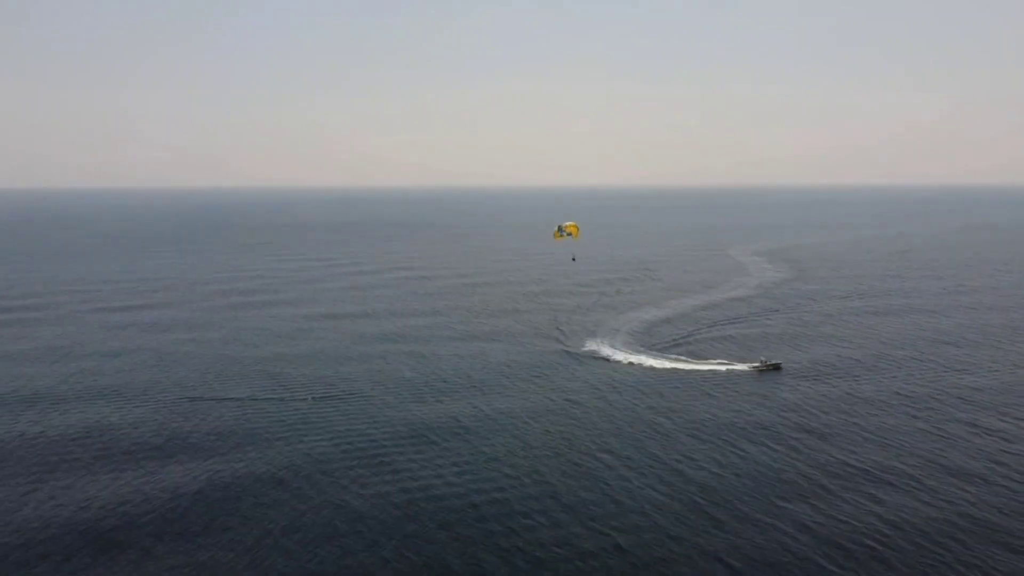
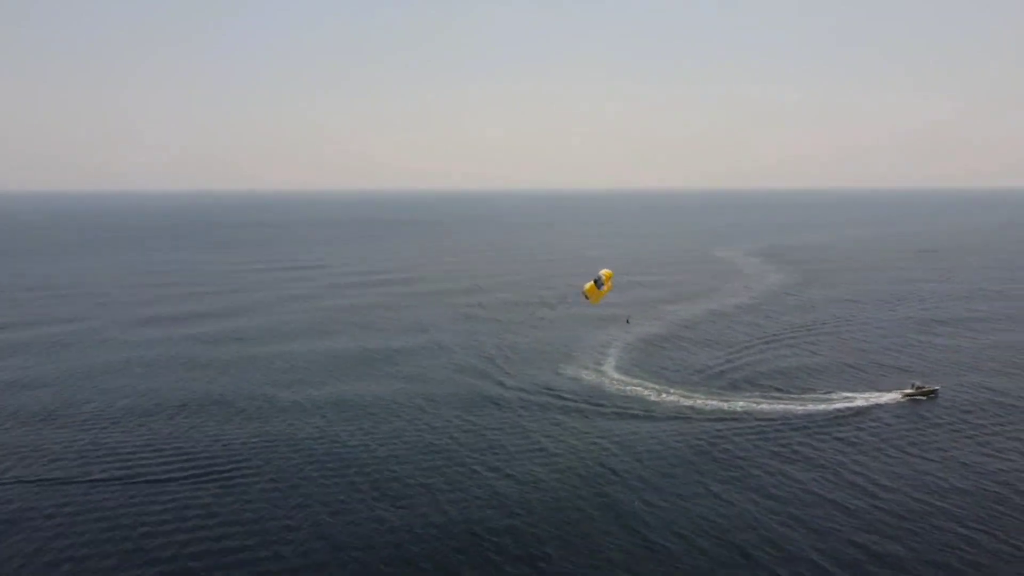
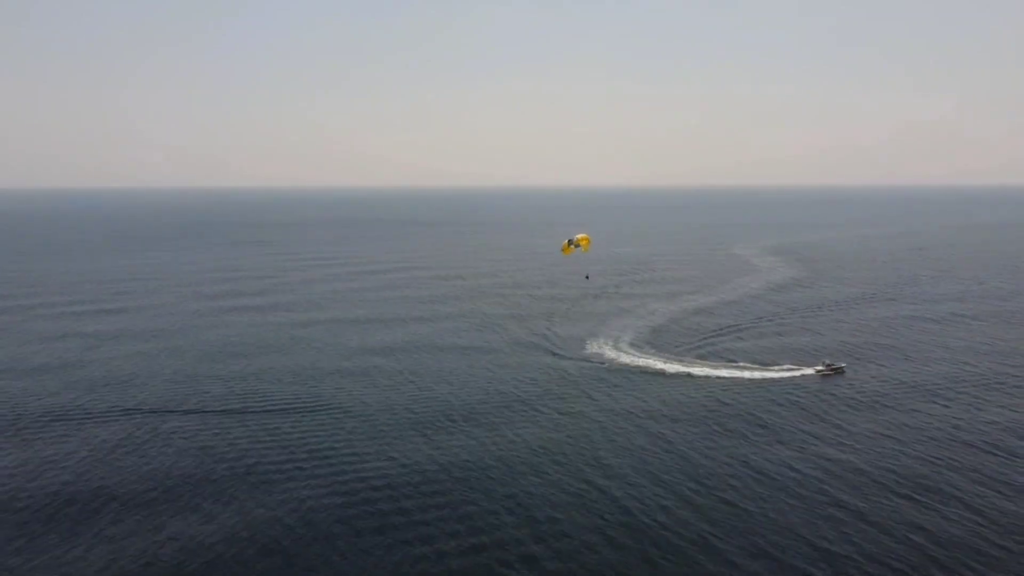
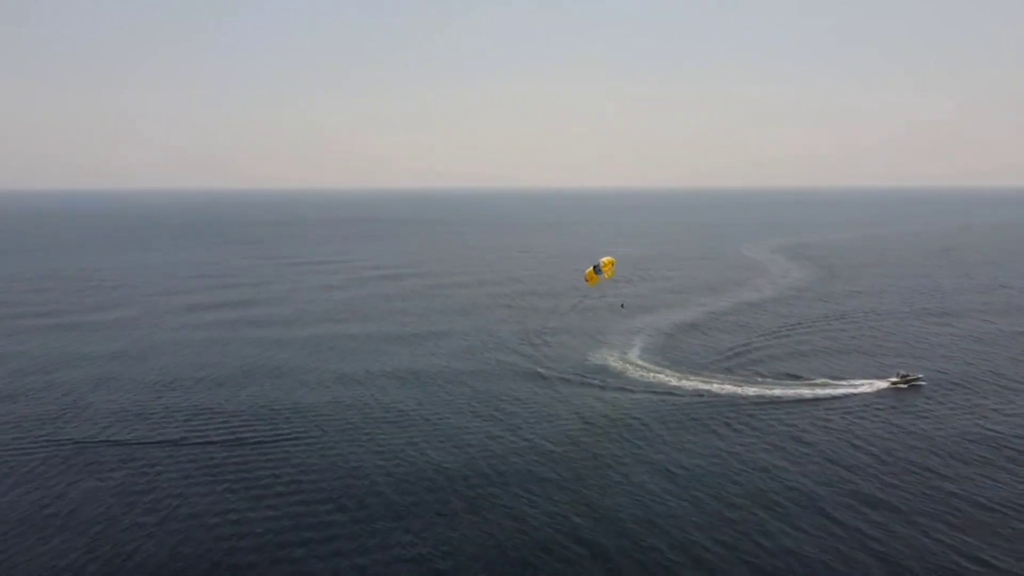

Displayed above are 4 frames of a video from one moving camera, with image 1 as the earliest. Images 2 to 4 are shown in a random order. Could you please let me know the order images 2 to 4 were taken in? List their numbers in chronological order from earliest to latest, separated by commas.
3, 4, 2
